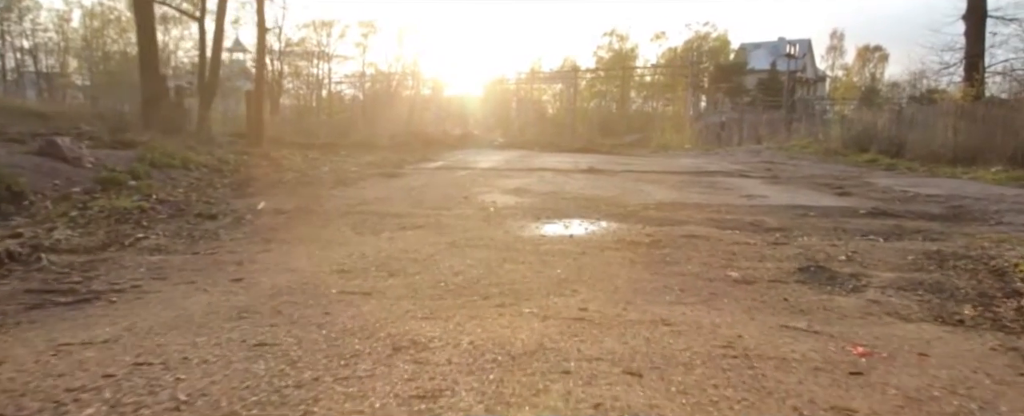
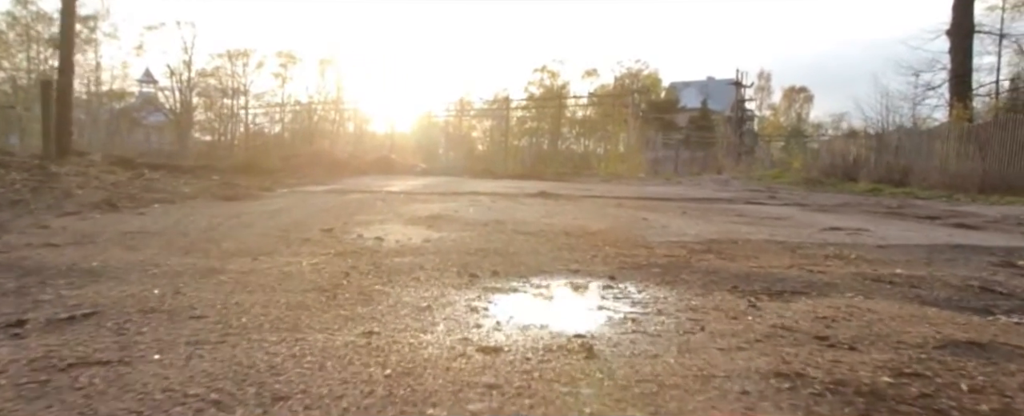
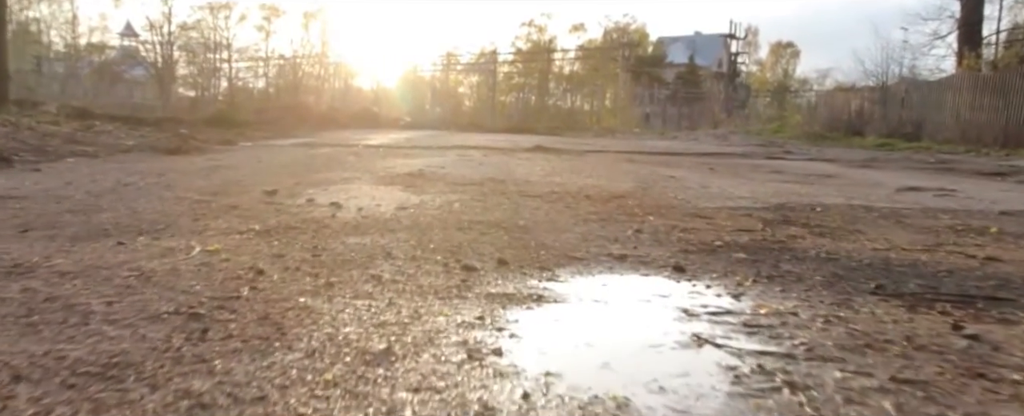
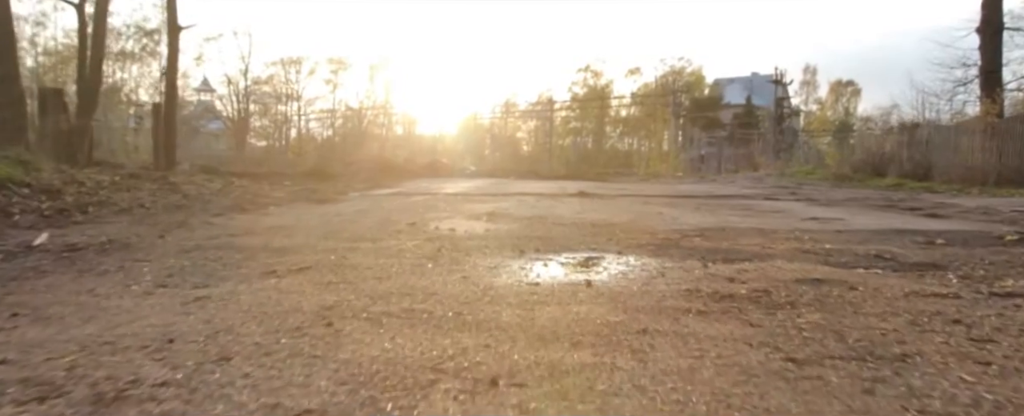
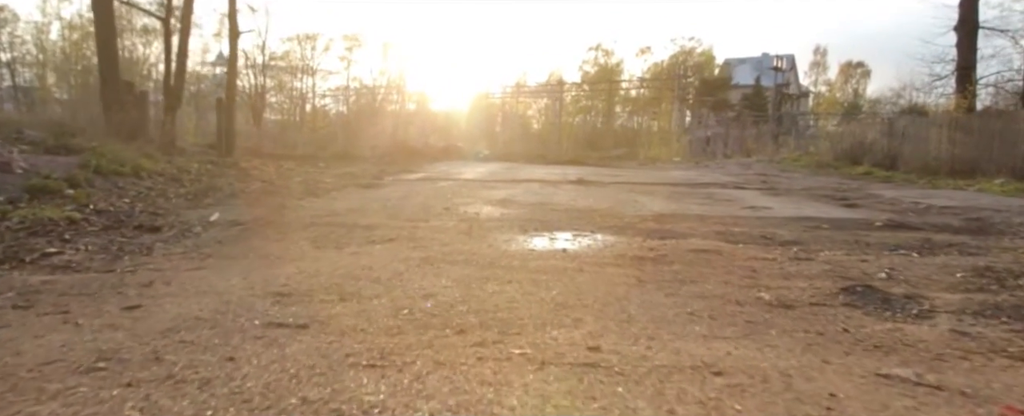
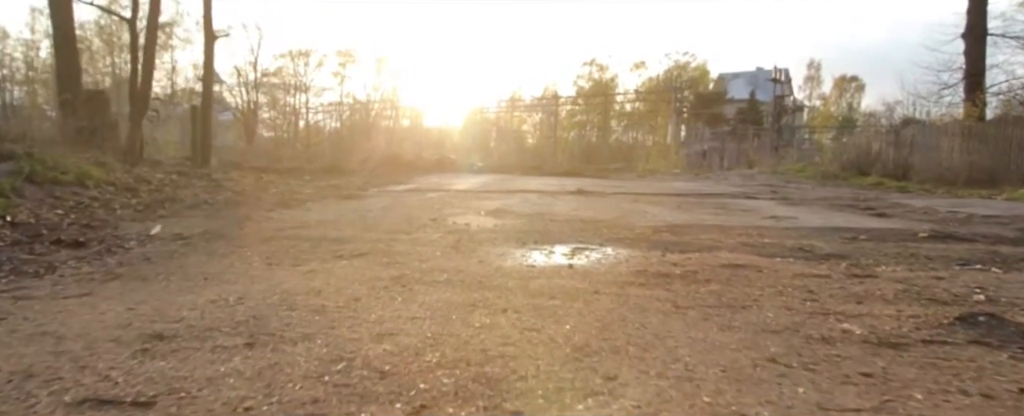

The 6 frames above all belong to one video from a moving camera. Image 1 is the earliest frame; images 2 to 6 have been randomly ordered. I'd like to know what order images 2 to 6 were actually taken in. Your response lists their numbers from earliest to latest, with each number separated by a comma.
5, 6, 4, 2, 3
